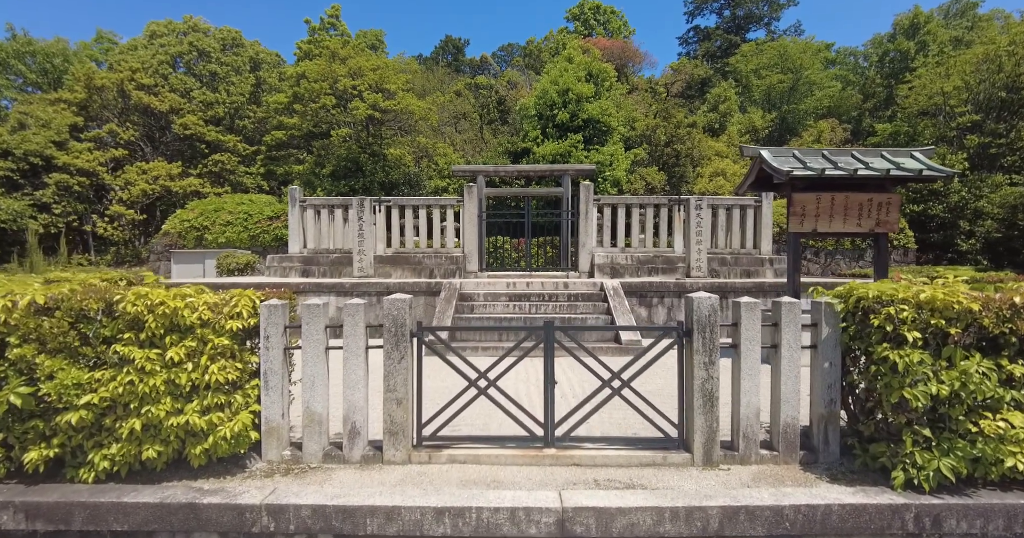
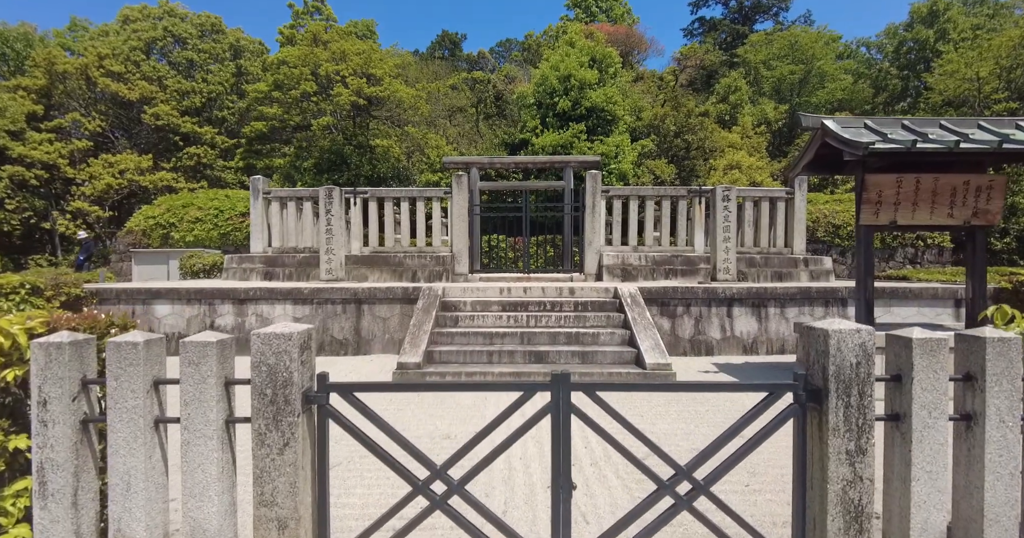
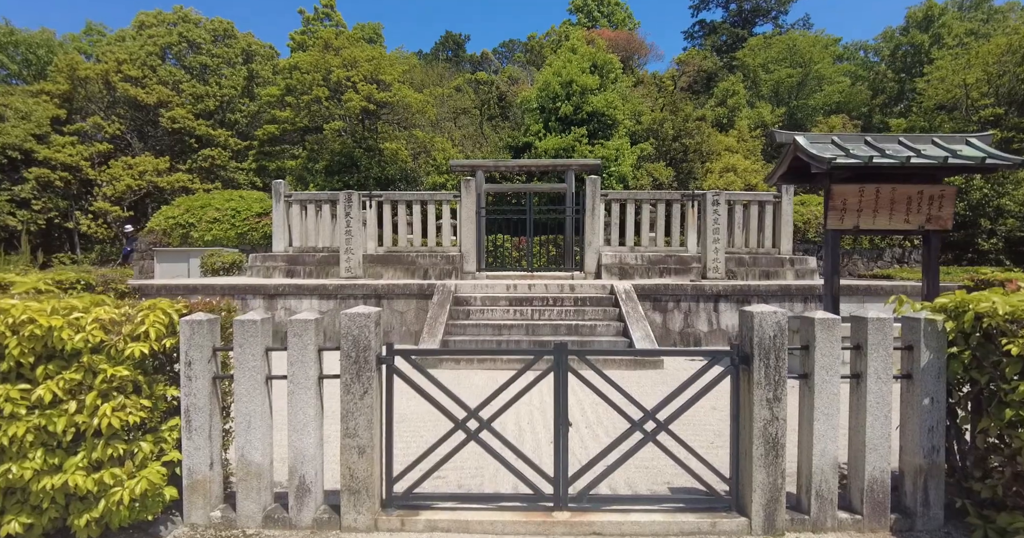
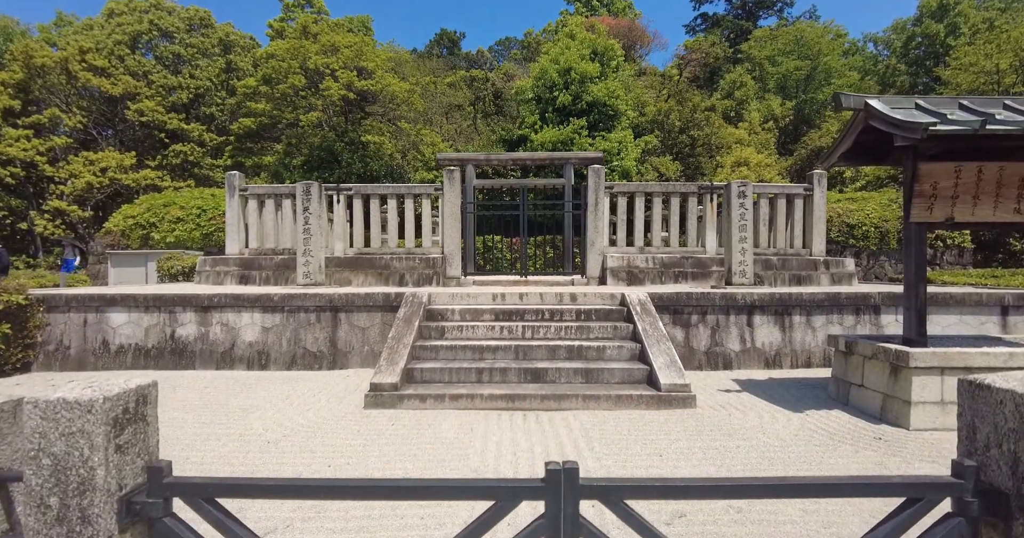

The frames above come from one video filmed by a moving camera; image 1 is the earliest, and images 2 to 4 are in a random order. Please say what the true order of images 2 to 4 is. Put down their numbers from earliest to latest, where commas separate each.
3, 2, 4
